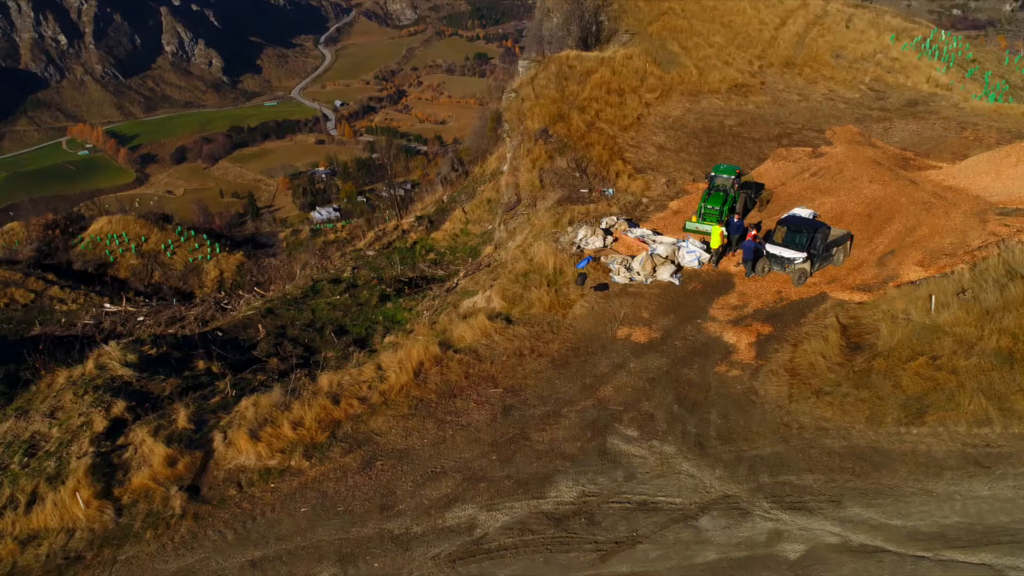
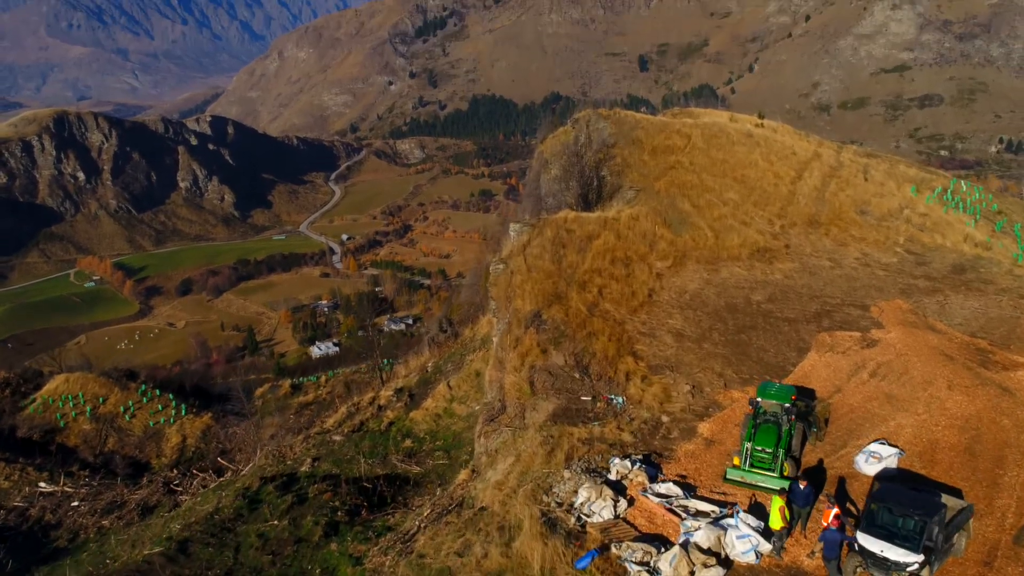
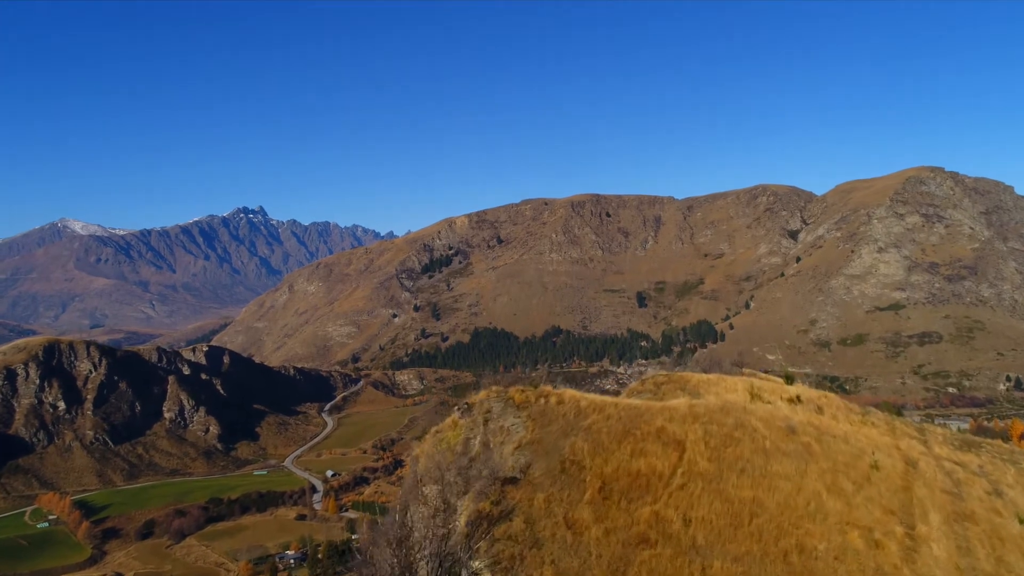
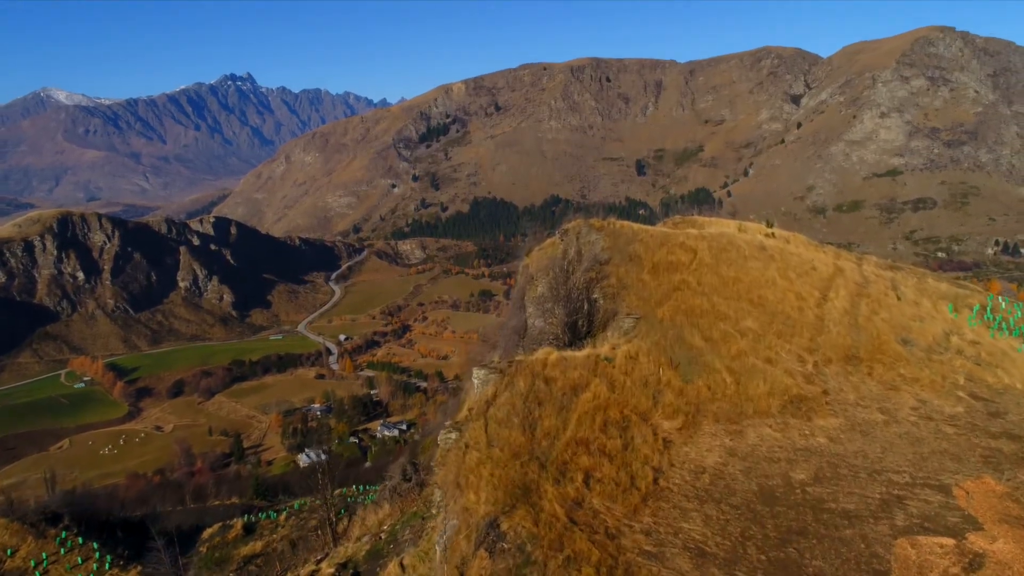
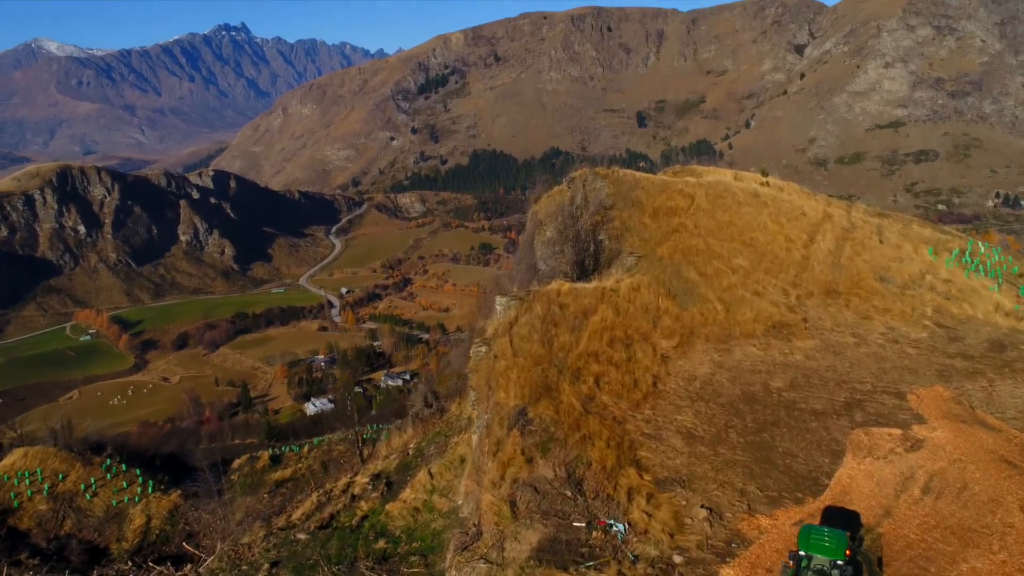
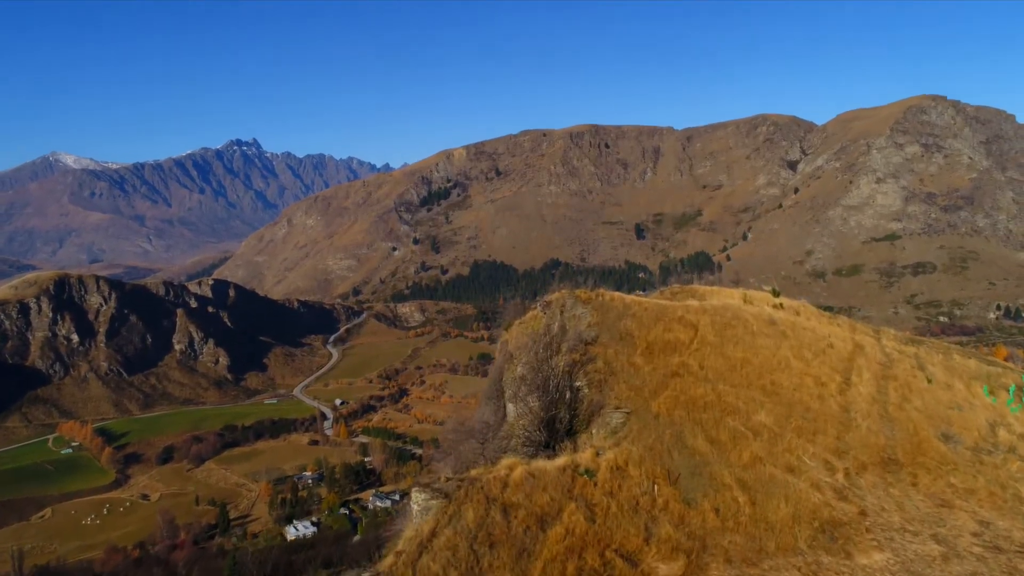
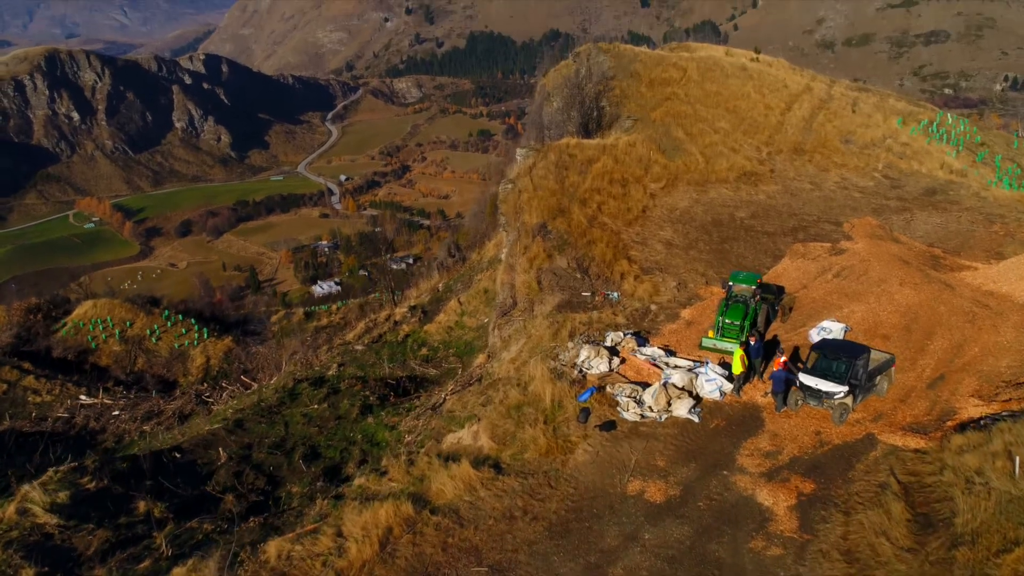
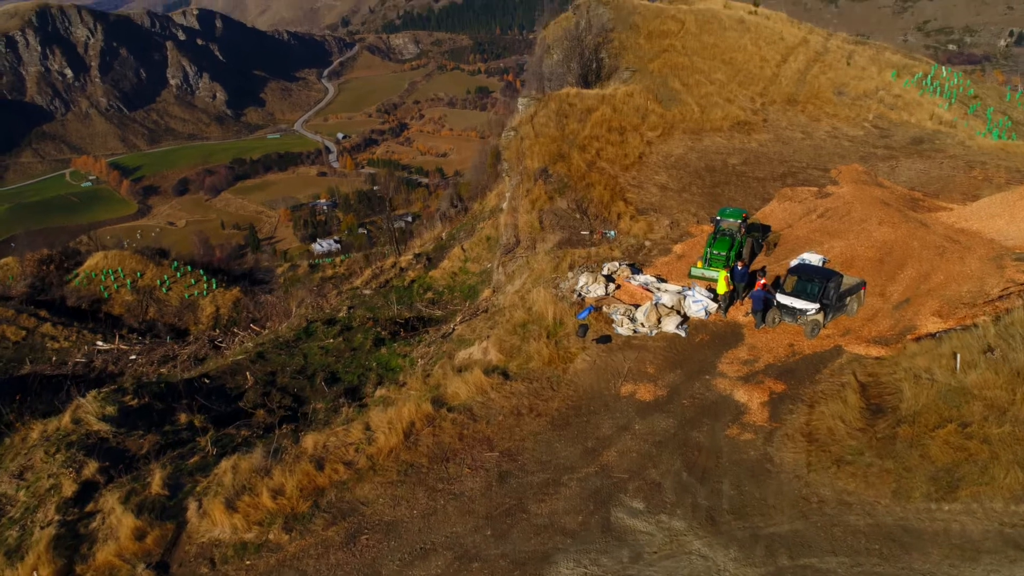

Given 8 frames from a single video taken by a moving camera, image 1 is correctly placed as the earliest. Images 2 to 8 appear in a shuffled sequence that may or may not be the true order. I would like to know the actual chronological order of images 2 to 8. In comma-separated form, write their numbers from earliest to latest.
8, 7, 2, 5, 4, 6, 3
